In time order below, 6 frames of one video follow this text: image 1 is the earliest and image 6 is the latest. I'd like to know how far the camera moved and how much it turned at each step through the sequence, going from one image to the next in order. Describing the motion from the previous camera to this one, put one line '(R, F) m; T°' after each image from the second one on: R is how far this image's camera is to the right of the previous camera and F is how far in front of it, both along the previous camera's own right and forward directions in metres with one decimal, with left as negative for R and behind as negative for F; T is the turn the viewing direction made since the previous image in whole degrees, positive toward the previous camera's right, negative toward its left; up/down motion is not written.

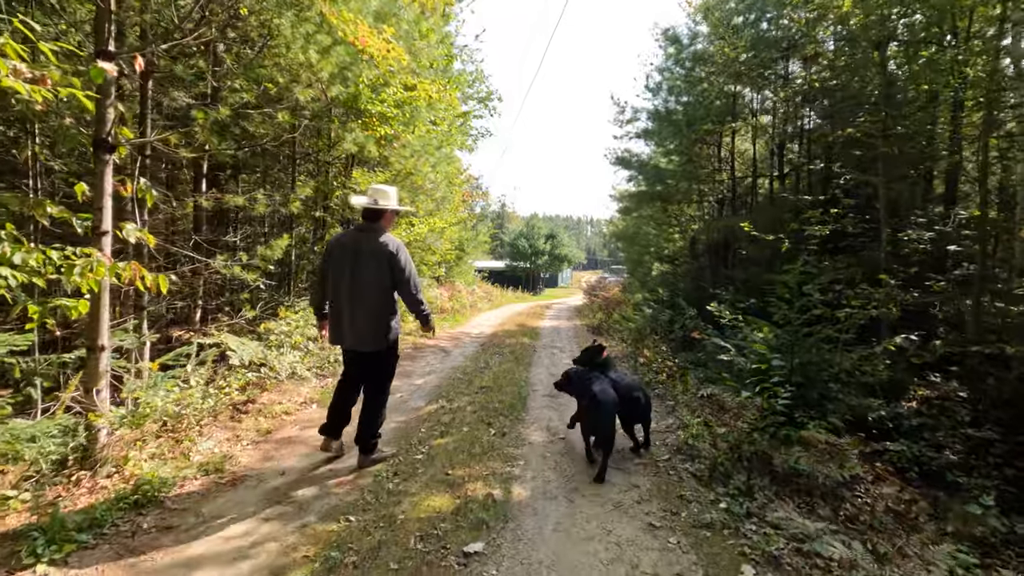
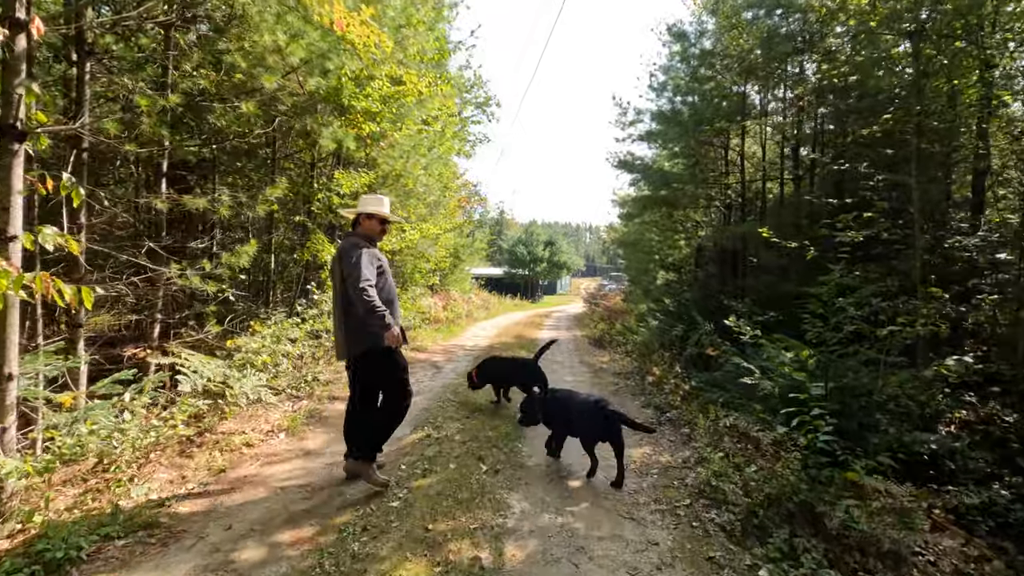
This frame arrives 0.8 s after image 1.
(0.0, +0.7) m; 0°
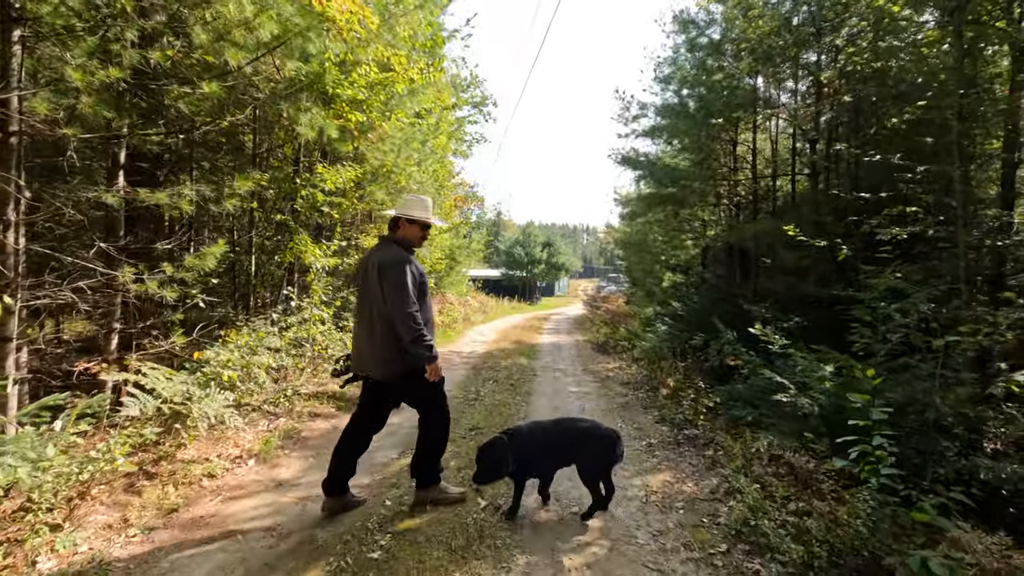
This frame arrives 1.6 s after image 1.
(0.0, +0.6) m; 0°
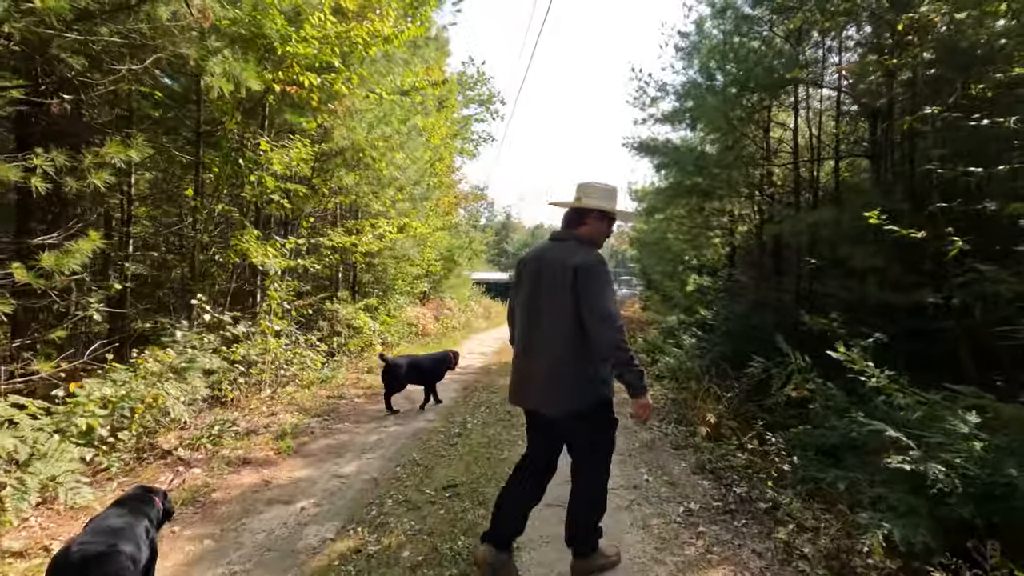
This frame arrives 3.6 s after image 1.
(+0.2, +1.5) m; -1°
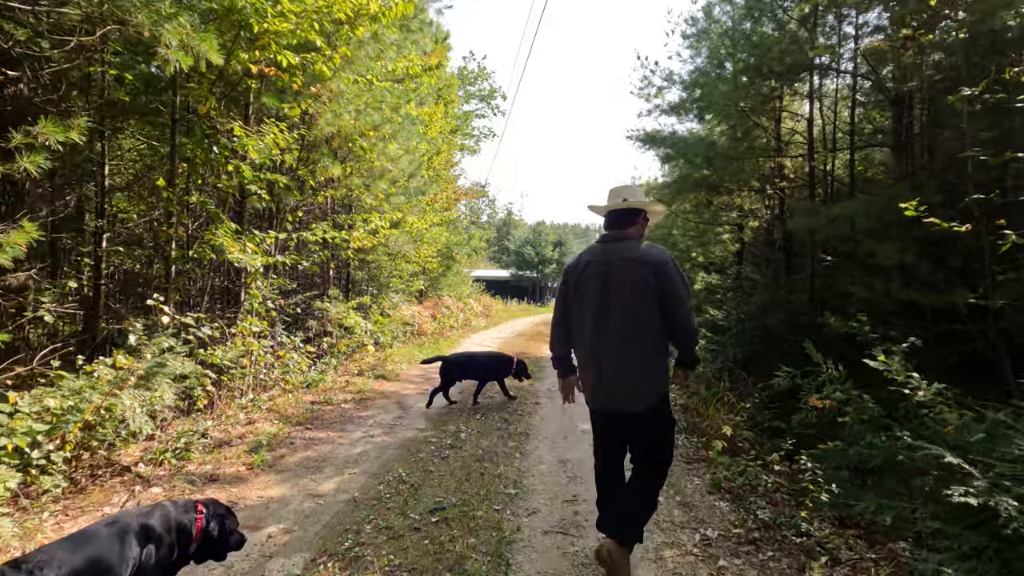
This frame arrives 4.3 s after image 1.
(0.0, +0.5) m; 0°
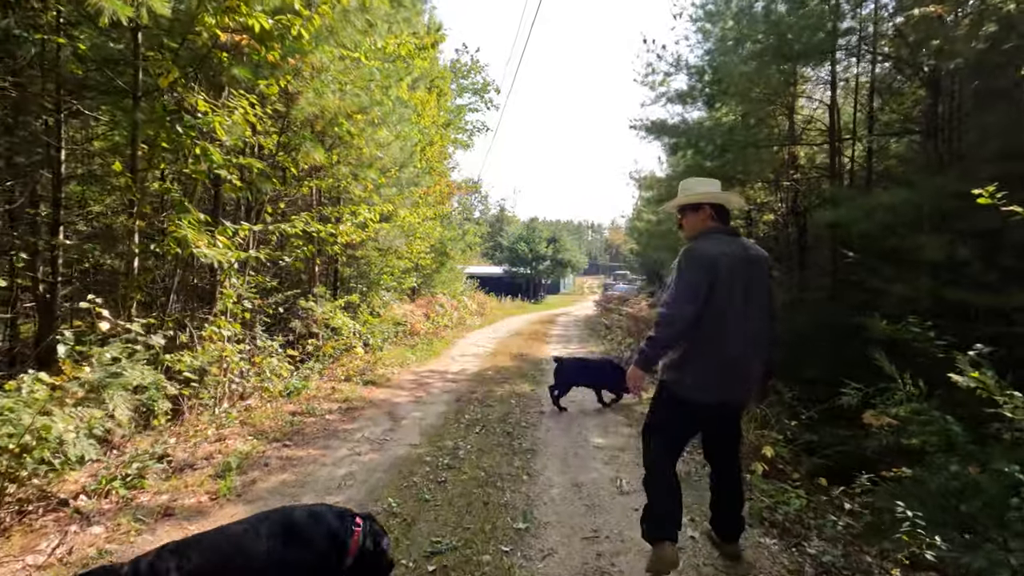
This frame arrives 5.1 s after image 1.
(-0.1, +0.6) m; +1°
